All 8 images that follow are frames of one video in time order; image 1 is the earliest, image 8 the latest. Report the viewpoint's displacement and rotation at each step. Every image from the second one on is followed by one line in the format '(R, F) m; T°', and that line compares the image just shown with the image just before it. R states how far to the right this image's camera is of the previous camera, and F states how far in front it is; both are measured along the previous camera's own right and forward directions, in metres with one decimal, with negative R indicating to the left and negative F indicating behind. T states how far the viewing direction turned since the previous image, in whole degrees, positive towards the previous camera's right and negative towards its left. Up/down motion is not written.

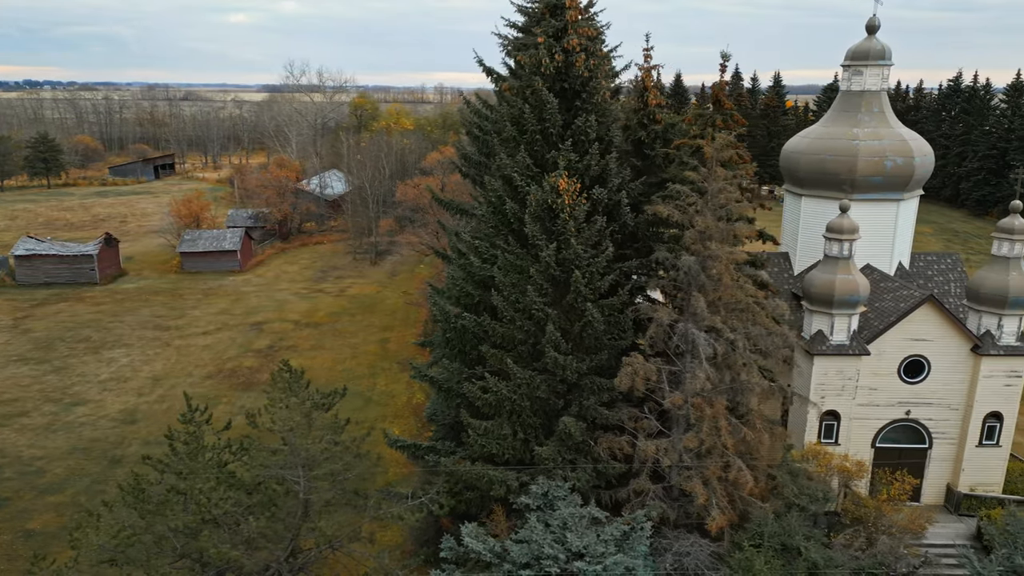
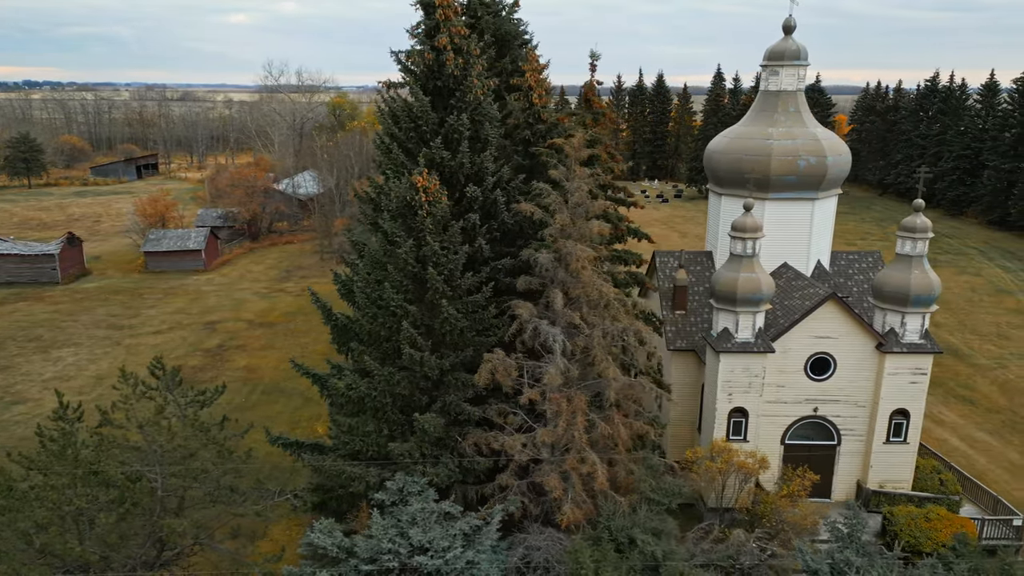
(+4.5, -0.1) m; 0°
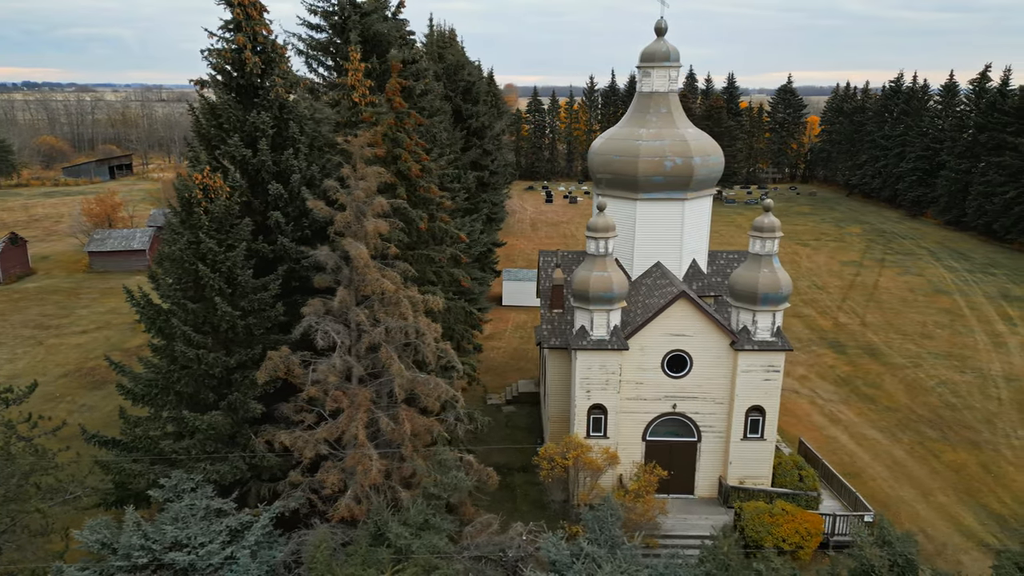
(+7.0, -0.2) m; 0°
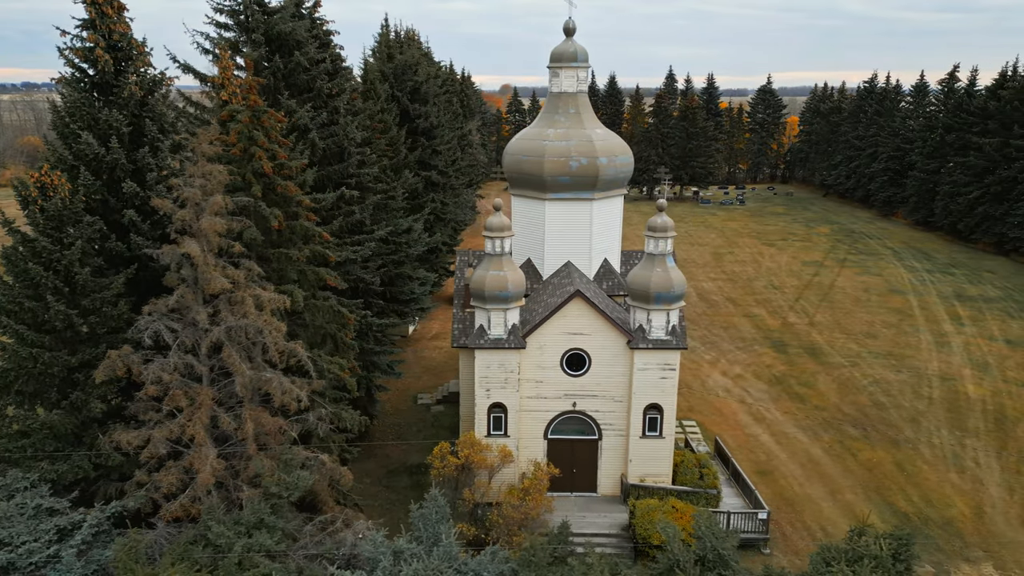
(+5.0, 0.0) m; 0°
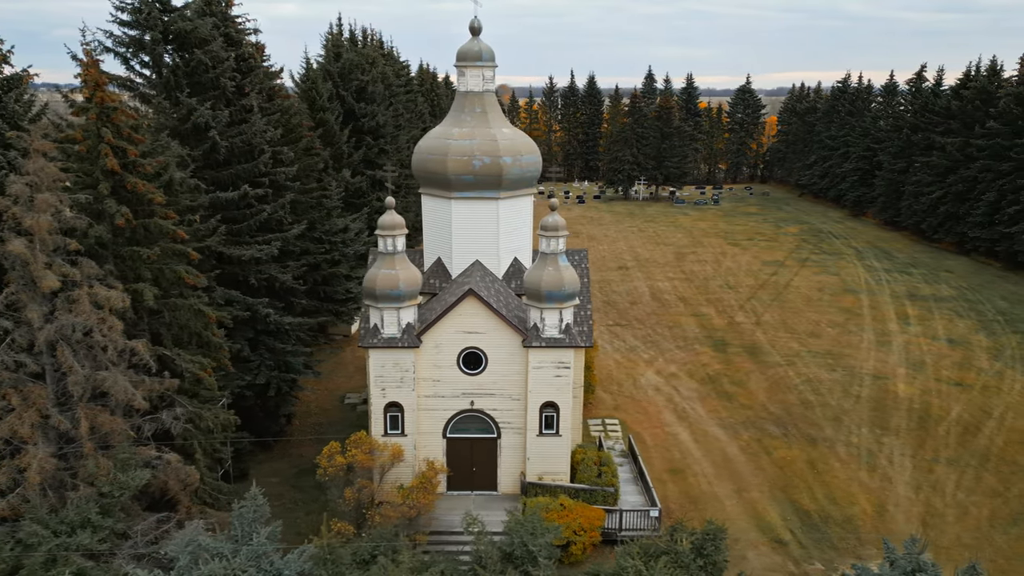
(+5.2, 0.0) m; 0°
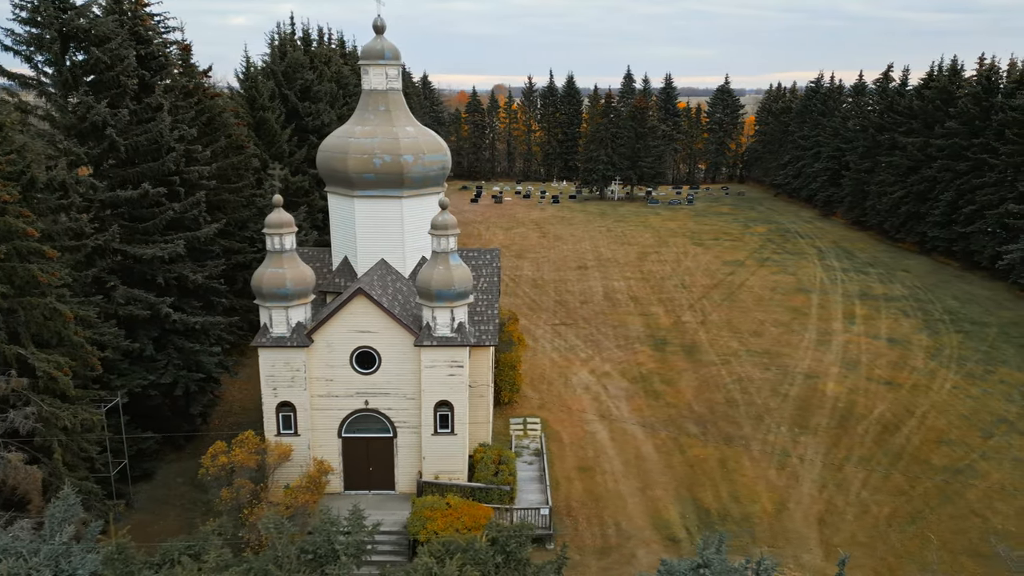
(+5.3, 0.0) m; 0°
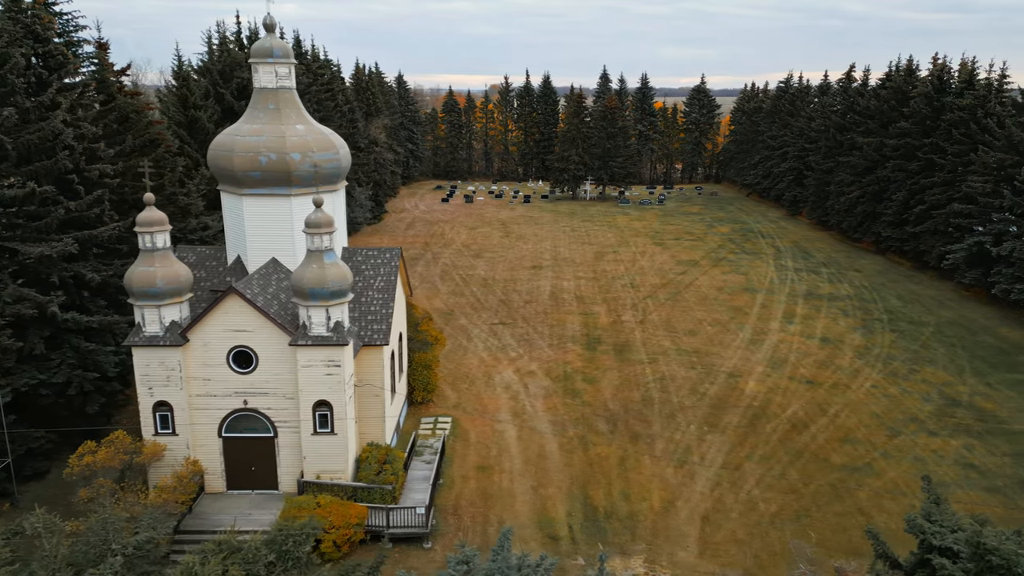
(+6.0, 0.0) m; 0°
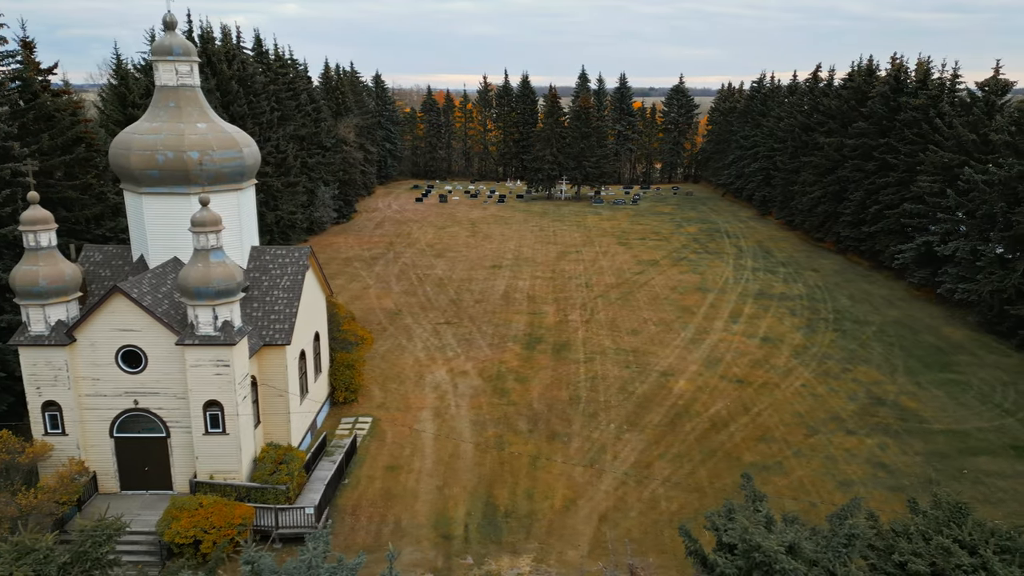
(+5.3, 0.0) m; 0°
